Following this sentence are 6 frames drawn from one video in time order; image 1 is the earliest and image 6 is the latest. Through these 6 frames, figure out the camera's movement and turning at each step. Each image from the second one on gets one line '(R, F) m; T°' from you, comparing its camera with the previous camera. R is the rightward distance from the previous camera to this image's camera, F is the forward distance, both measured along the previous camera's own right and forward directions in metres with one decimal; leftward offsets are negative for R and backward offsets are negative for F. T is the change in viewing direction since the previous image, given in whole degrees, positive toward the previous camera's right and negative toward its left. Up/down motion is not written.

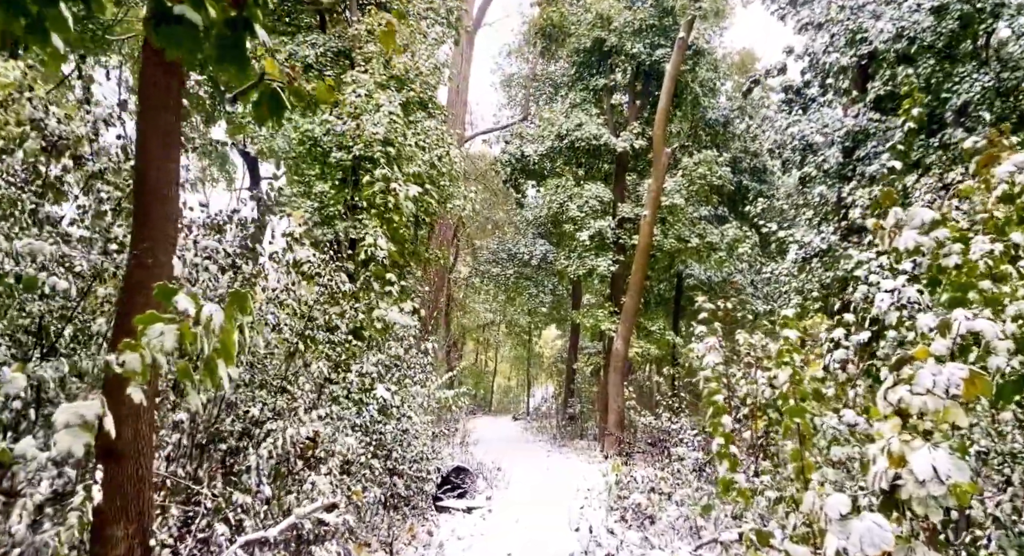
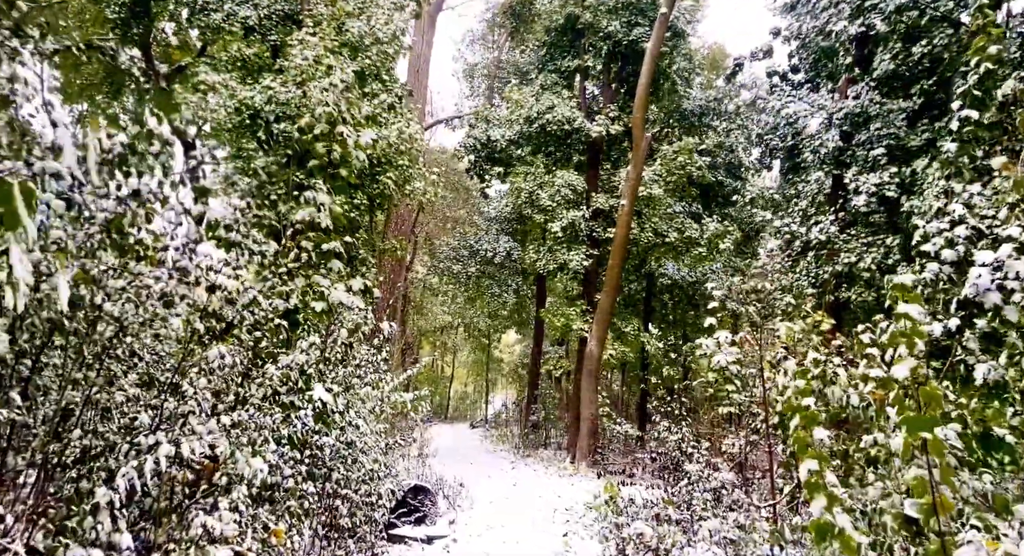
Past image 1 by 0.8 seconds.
(-0.1, +1.2) m; +3°
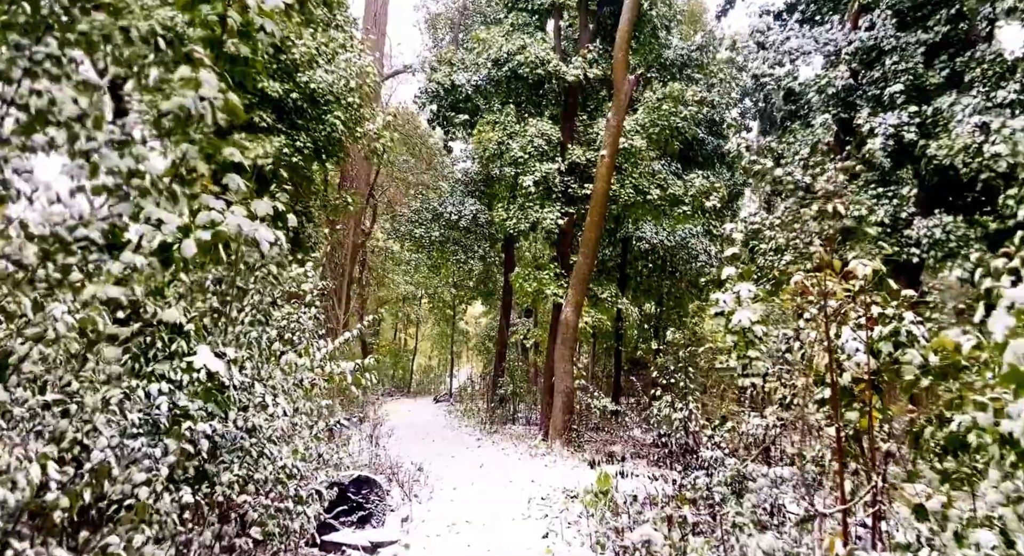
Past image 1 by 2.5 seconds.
(0.0, +1.2) m; +3°
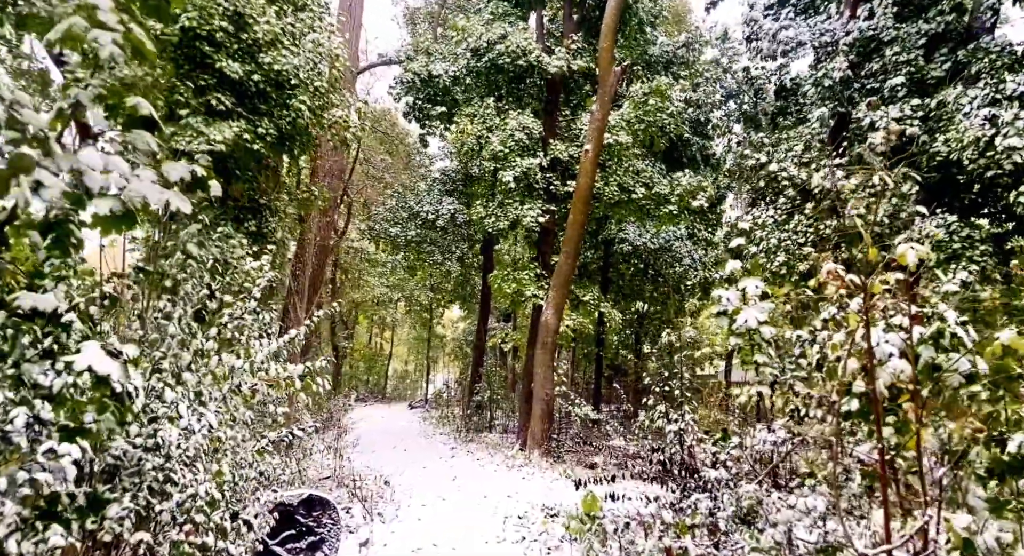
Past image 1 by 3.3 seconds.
(0.0, +0.6) m; +2°
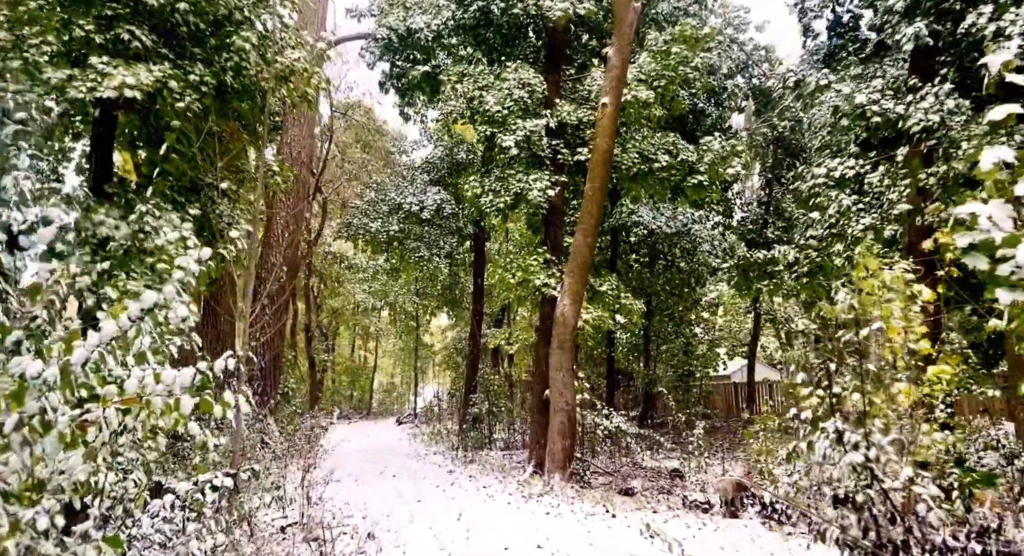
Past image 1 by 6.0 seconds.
(-0.3, +1.9) m; +1°
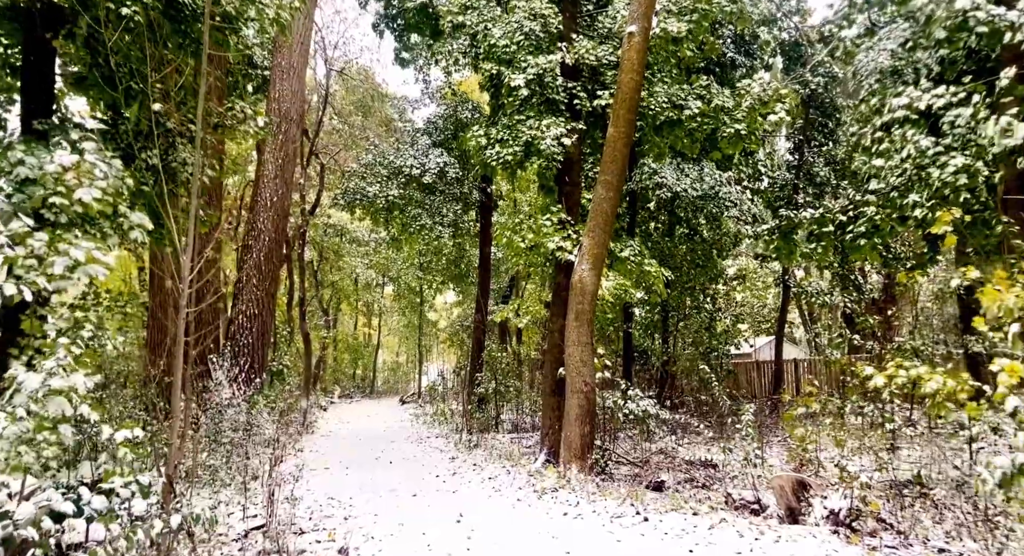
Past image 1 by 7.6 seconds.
(0.0, +1.2) m; -1°
